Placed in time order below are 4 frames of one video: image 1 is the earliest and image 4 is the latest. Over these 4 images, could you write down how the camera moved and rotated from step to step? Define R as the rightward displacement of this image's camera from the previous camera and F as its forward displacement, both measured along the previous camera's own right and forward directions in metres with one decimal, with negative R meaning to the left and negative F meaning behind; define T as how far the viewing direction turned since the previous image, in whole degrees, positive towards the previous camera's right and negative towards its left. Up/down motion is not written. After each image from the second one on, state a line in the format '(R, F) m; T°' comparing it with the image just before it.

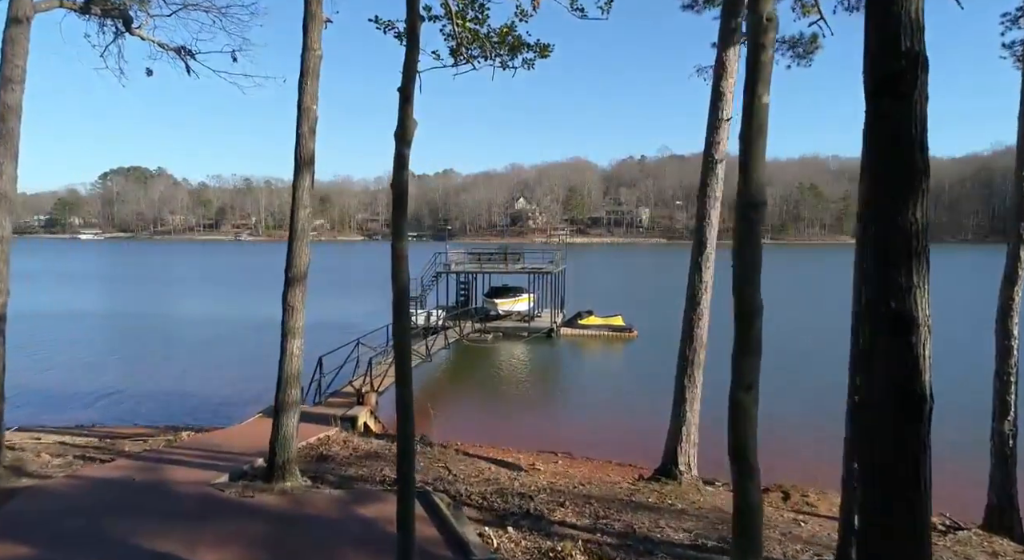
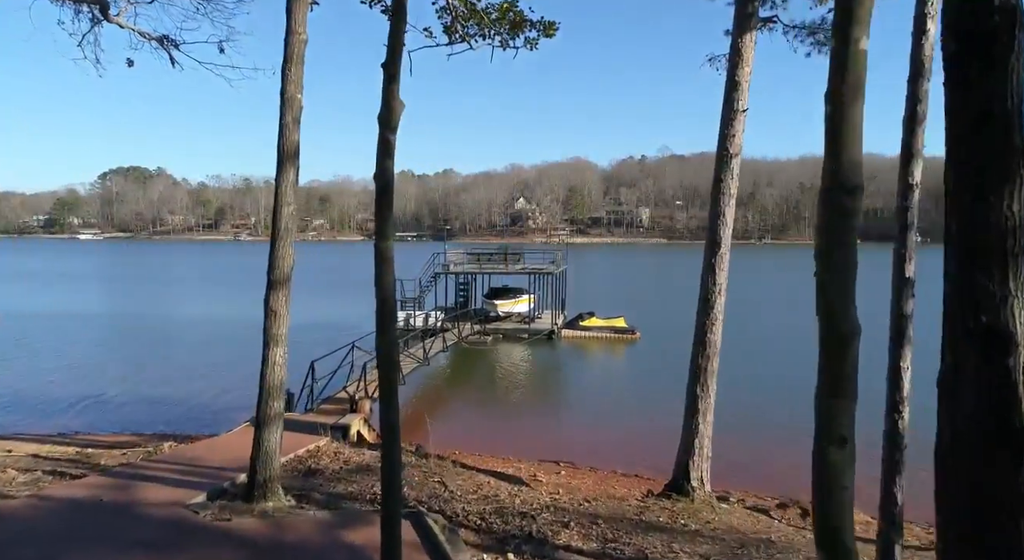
(0.0, +0.2) m; 0°
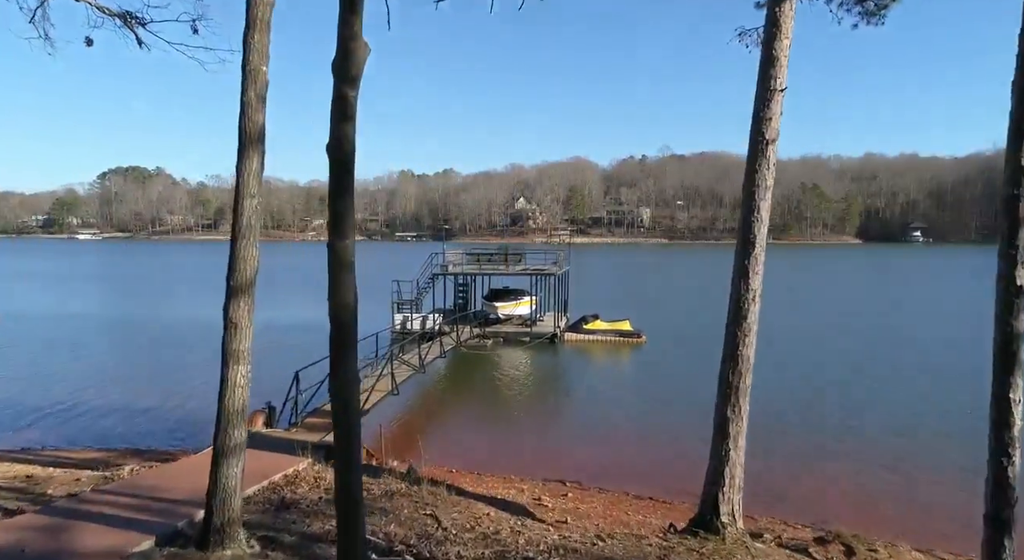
(0.0, +0.3) m; 0°
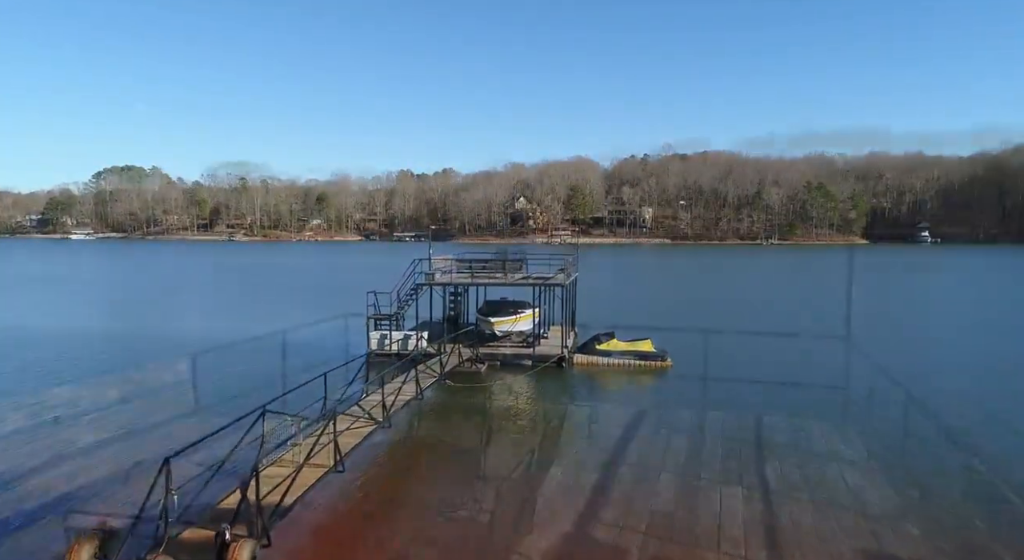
(0.0, +1.5) m; 0°
